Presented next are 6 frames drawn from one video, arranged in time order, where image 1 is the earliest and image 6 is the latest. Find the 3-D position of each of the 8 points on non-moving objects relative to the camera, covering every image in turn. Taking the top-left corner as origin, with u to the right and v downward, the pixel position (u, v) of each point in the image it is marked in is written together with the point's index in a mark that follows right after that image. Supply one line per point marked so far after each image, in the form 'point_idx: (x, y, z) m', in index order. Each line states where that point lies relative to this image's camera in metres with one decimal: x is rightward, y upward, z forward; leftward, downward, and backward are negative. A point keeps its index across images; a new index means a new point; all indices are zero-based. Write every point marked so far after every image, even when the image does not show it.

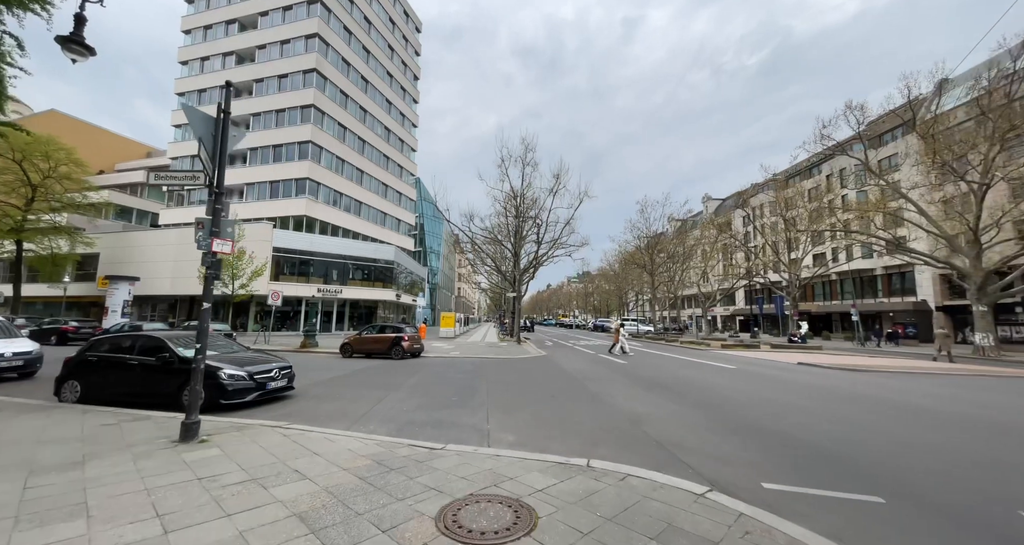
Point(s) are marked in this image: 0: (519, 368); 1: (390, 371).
0: (+0.3, -3.0, +12.0) m
1: (-3.6, -2.8, +11.2) m
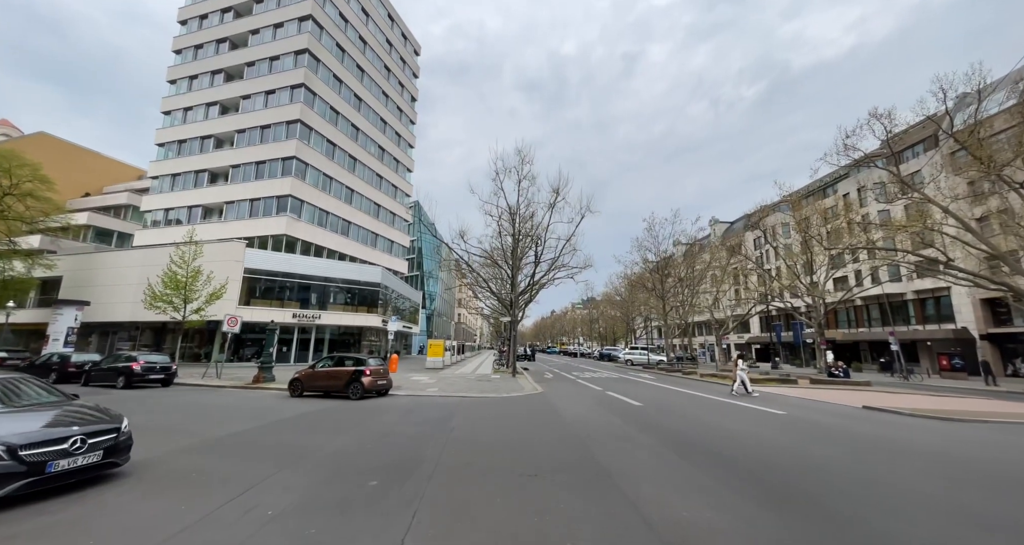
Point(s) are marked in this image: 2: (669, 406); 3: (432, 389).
0: (-0.2, -3.4, +9.3) m
1: (-4.0, -3.2, +8.6) m
2: (+4.7, -4.0, +11.5) m
3: (-3.0, -4.4, +14.6) m
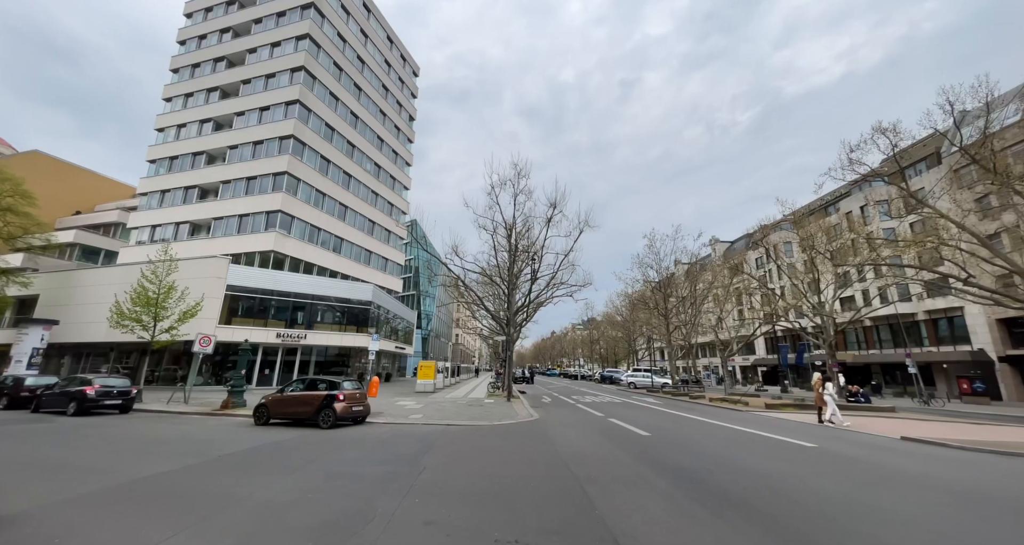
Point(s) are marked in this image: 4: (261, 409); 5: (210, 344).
0: (-0.4, -3.6, +8.0) m
1: (-4.3, -3.4, +7.3) m
2: (+4.4, -4.3, +10.2) m
3: (-3.2, -4.9, +13.3) m
4: (-7.0, -3.8, +10.7) m
5: (-12.8, -3.0, +16.5) m
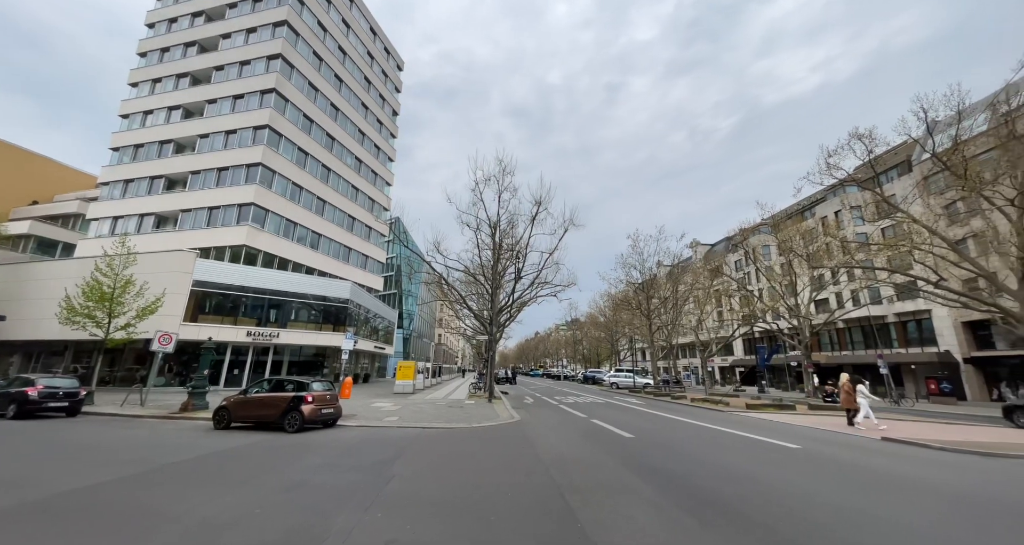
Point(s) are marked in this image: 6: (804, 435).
0: (-0.8, -3.5, +7.6) m
1: (-4.7, -3.3, +6.7) m
2: (+3.9, -4.3, +10.0) m
3: (-3.9, -4.8, +12.7) m
4: (-7.5, -3.6, +10.0) m
5: (-13.6, -2.8, +15.5) m
6: (+7.7, -4.3, +10.3) m
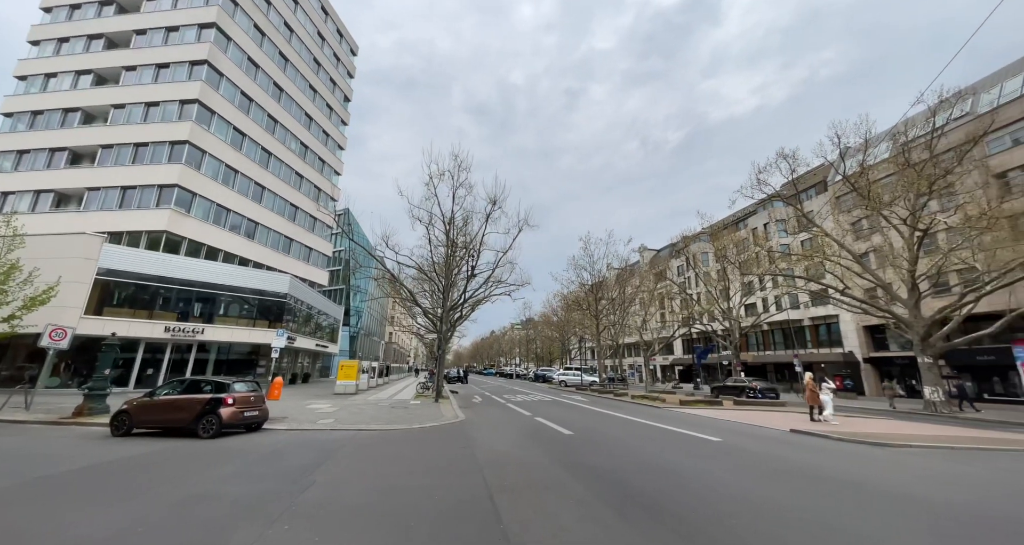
0: (-2.1, -3.4, +7.3) m
1: (-5.7, -3.1, +6.0) m
2: (+2.3, -4.3, +10.2) m
3: (-5.7, -4.6, +12.0) m
4: (-9.0, -3.3, +8.9) m
5: (-15.6, -2.3, +13.6) m
6: (+6.1, -4.5, +11.0) m
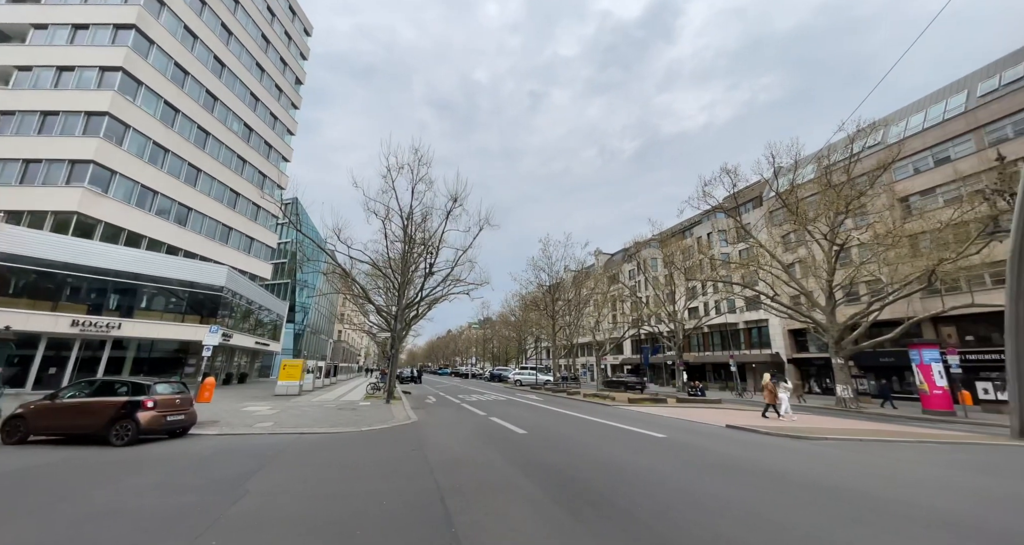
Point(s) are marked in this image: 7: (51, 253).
0: (-2.9, -3.3, +6.9) m
1: (-6.4, -2.9, +5.2) m
2: (+1.1, -4.3, +10.3) m
3: (-7.1, -4.4, +11.2) m
4: (-9.9, -3.0, +7.8) m
5: (-17.0, -1.8, +11.7) m
6: (+4.8, -4.6, +11.5) m
7: (-22.1, +0.9, +18.5) m
